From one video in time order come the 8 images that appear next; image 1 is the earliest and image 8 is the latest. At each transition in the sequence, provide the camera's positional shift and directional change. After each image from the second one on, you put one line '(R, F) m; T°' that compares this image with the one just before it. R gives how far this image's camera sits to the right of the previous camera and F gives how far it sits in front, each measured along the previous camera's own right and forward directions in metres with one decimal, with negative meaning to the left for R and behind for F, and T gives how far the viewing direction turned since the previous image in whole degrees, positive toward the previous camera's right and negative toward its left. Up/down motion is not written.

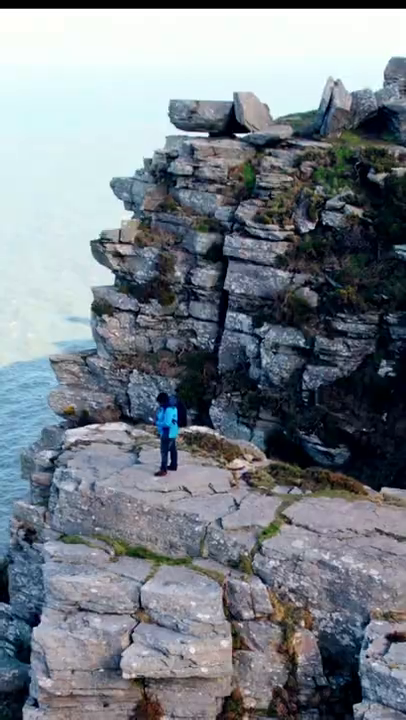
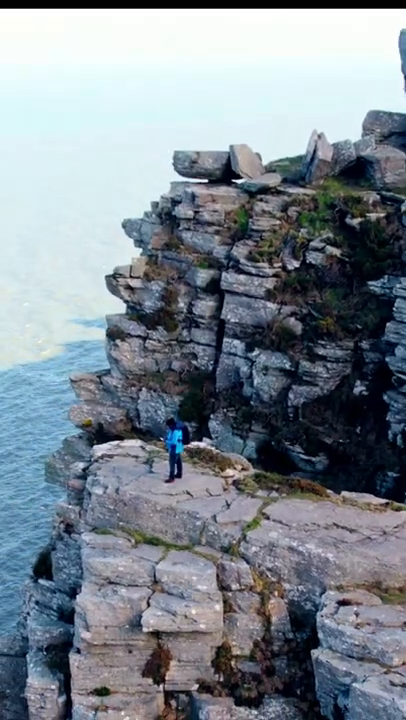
(0.0, -3.4) m; 0°
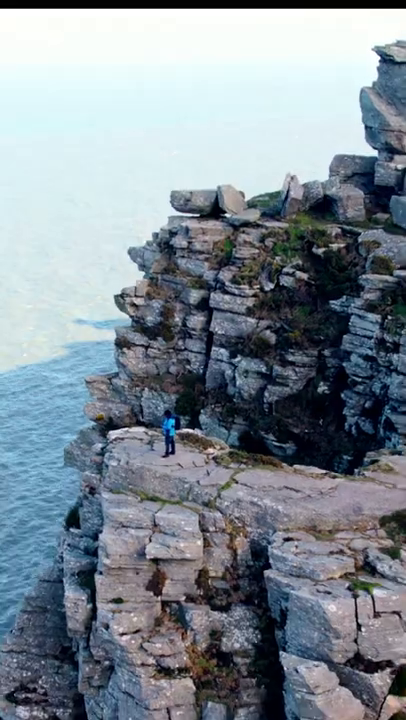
(+0.4, -5.4) m; 0°
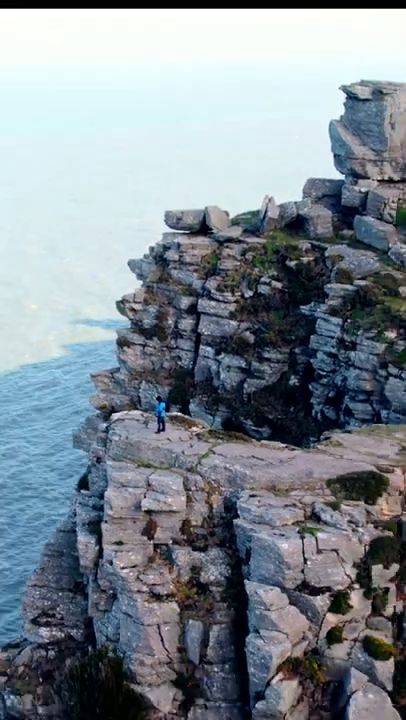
(+0.5, -5.1) m; 0°
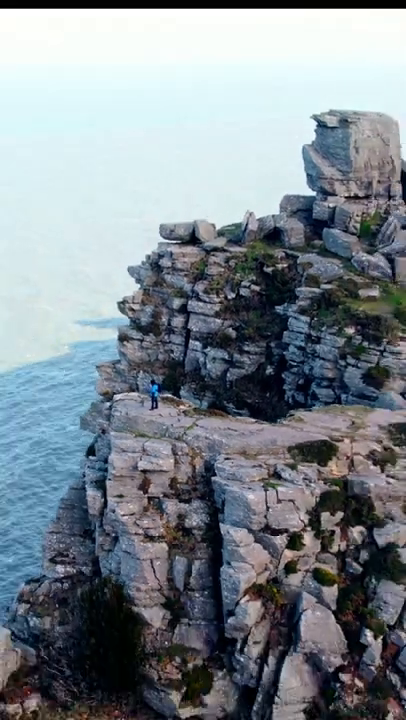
(+0.6, -5.8) m; 0°
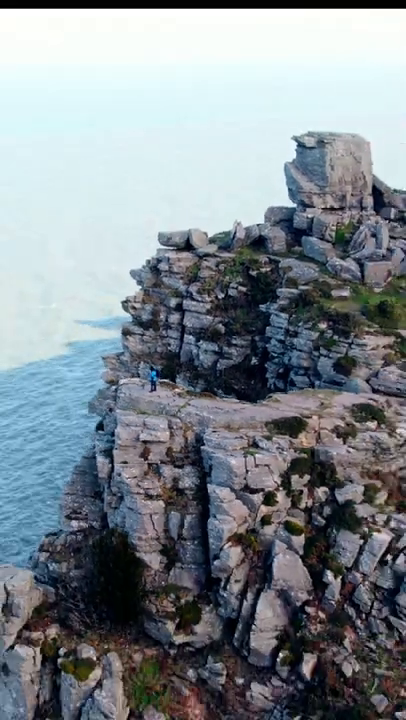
(+0.4, -5.9) m; 0°
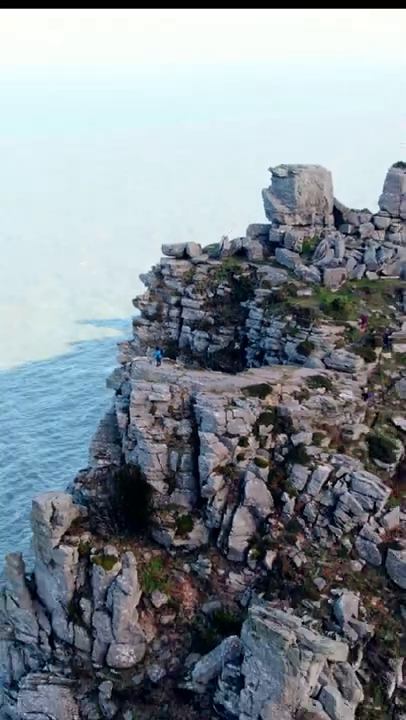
(+0.4, -12.8) m; 0°
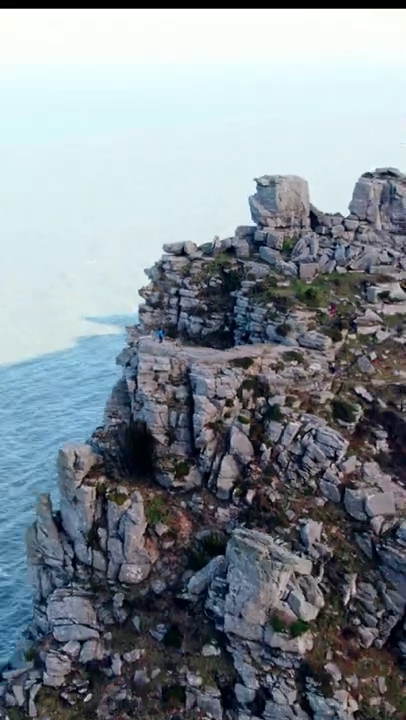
(+0.4, -10.9) m; 0°
